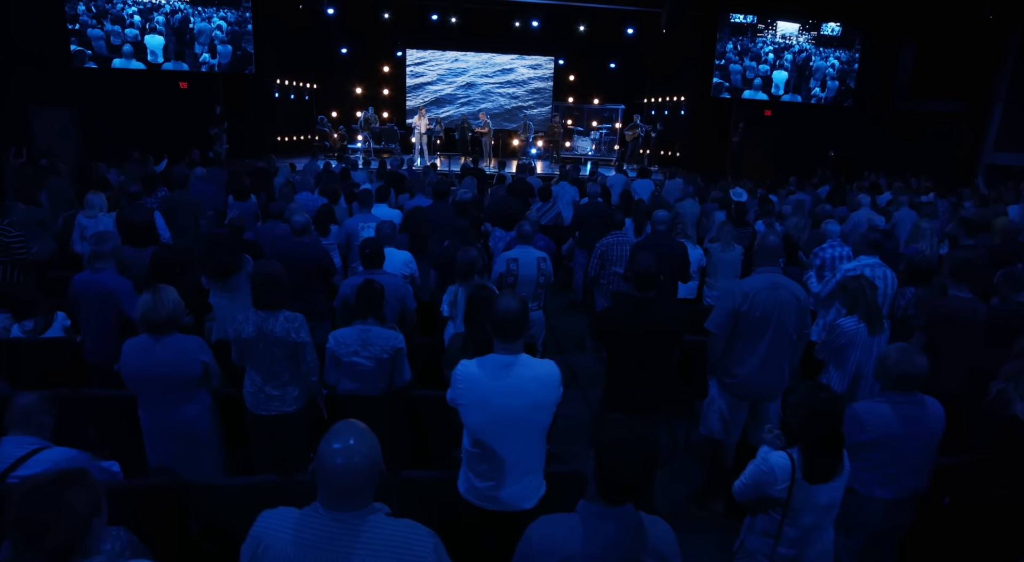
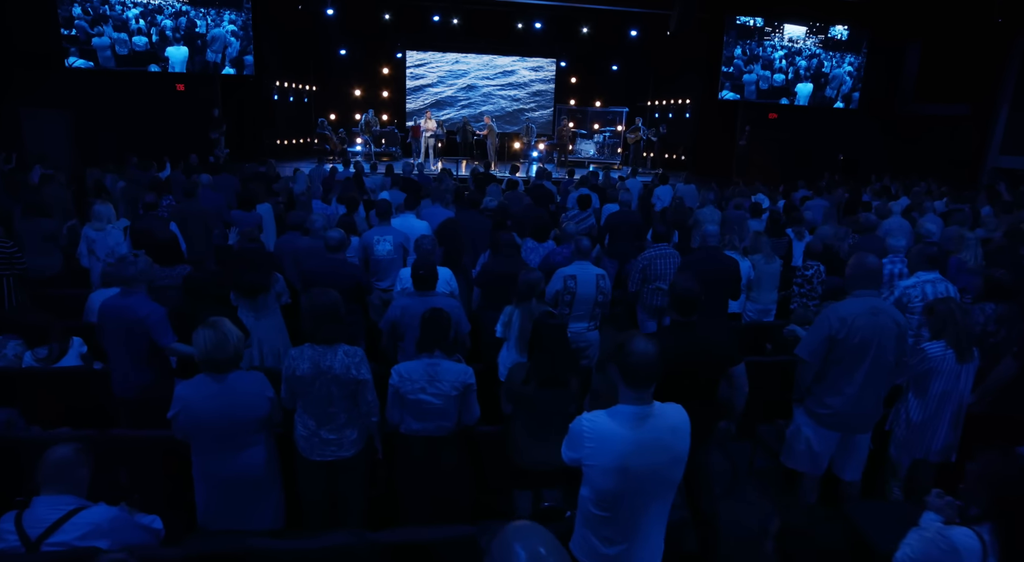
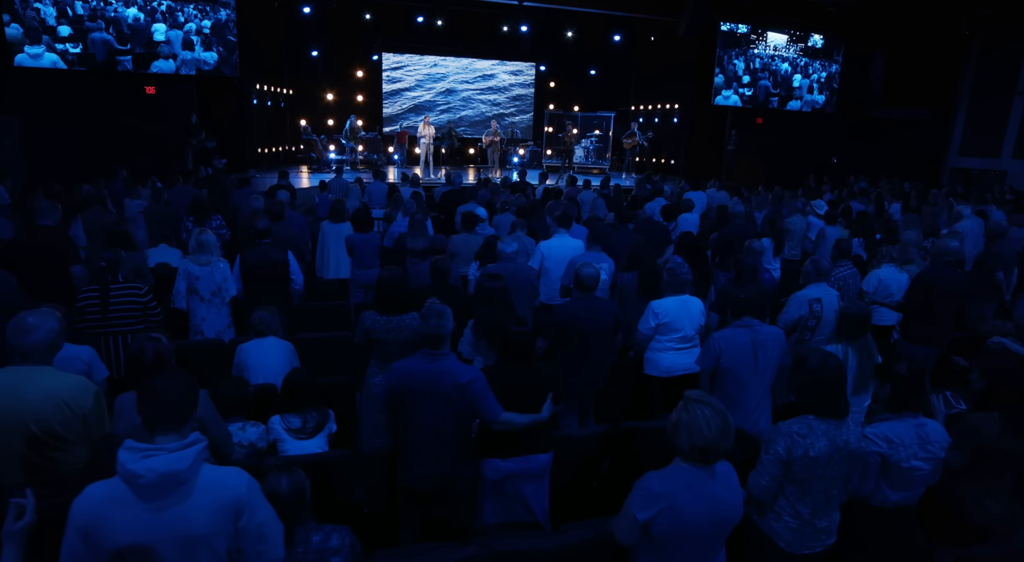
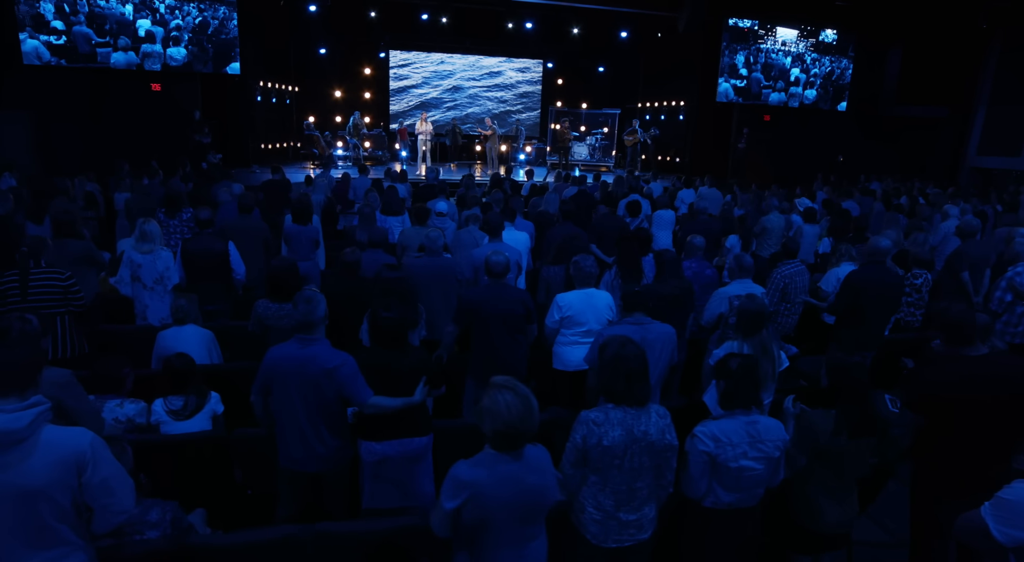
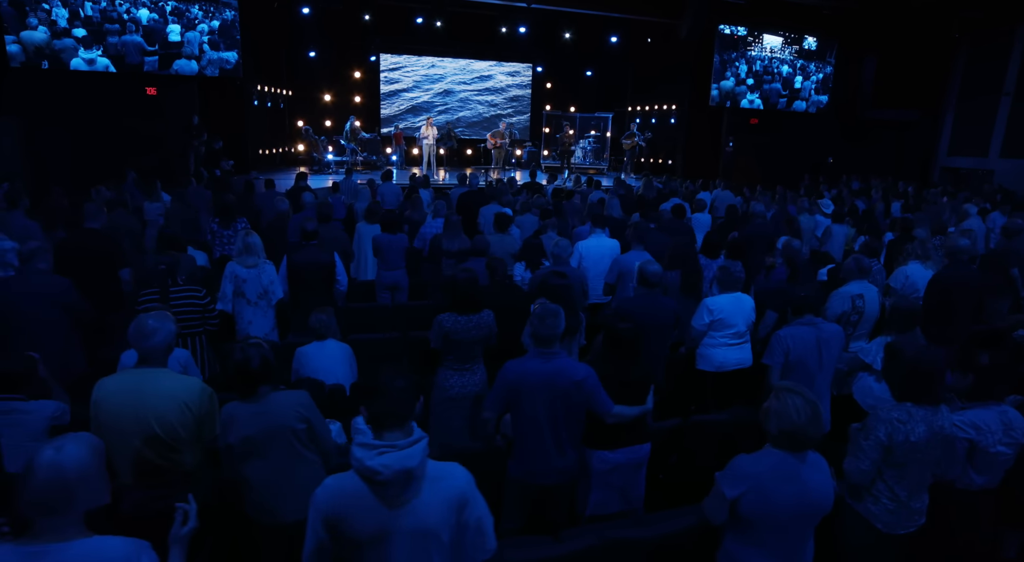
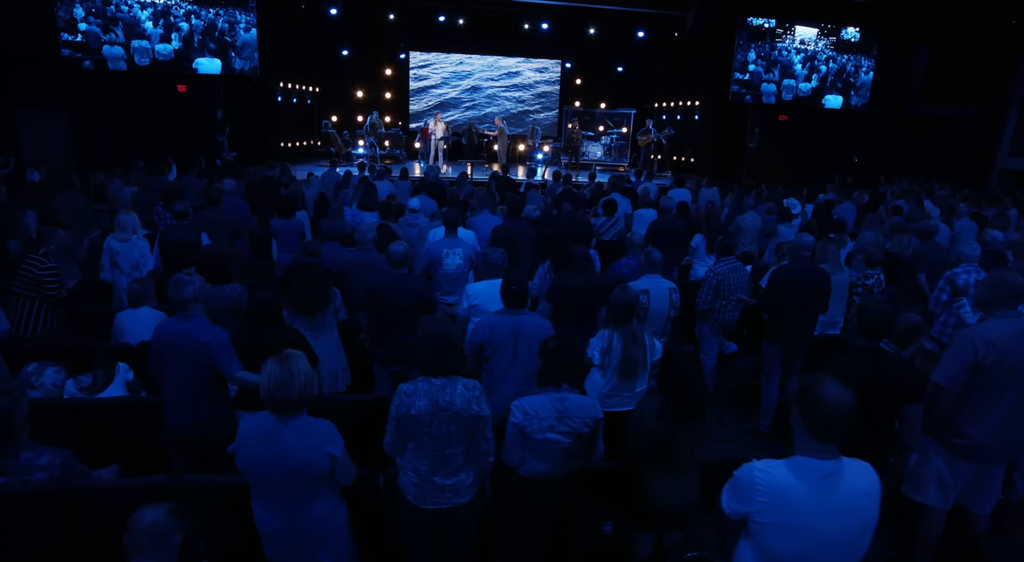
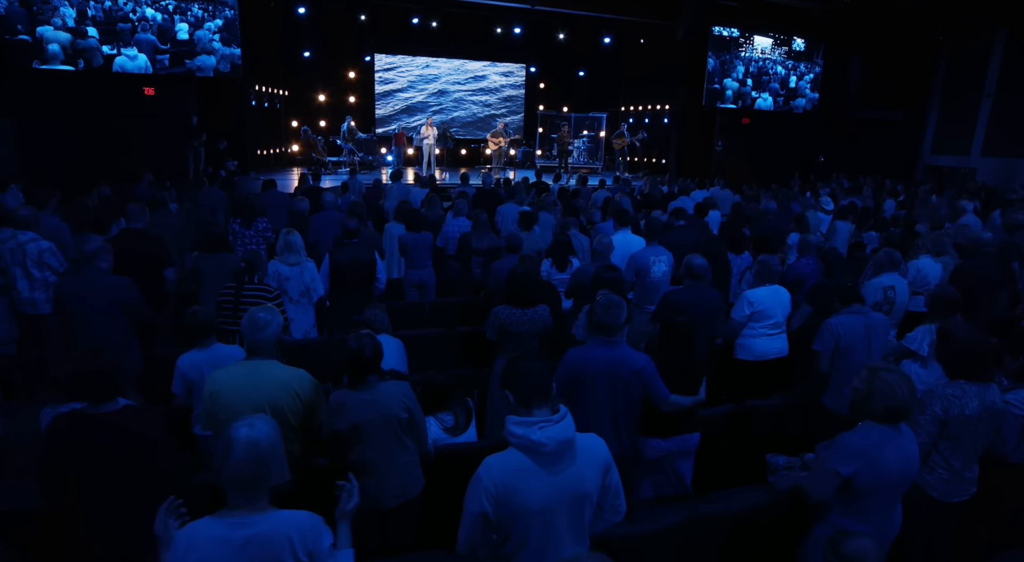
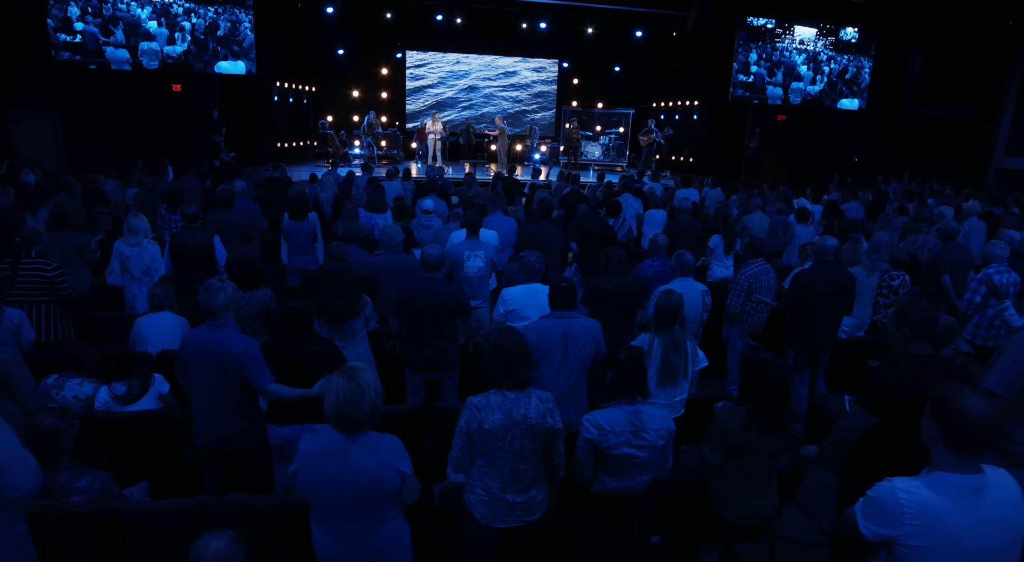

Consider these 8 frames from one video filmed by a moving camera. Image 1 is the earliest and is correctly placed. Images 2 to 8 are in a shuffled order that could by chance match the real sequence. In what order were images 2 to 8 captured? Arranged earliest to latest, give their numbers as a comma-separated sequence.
2, 6, 8, 4, 3, 5, 7
